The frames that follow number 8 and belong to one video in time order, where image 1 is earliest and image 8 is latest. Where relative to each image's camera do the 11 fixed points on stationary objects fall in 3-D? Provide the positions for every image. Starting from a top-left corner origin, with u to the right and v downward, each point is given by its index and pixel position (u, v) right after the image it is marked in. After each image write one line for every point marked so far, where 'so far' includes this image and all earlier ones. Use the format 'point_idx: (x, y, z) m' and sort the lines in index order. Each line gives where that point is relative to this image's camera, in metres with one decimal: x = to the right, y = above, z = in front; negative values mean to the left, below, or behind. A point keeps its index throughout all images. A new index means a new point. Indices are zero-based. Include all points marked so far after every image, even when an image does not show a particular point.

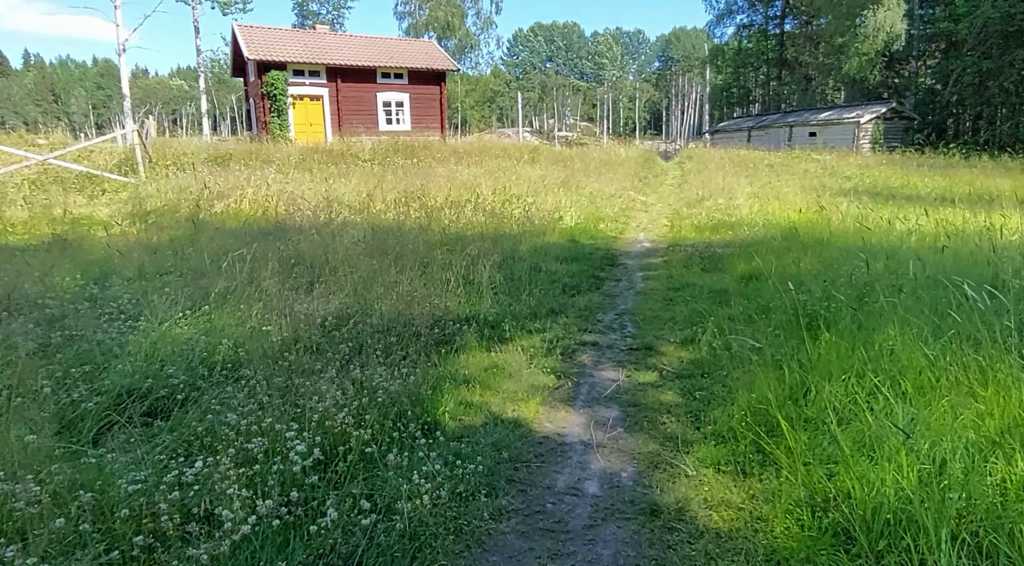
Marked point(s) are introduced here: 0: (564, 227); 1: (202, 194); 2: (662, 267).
0: (+0.7, +0.8, +10.2) m
1: (-5.0, +1.5, +11.6) m
2: (+1.7, +0.2, +7.9) m
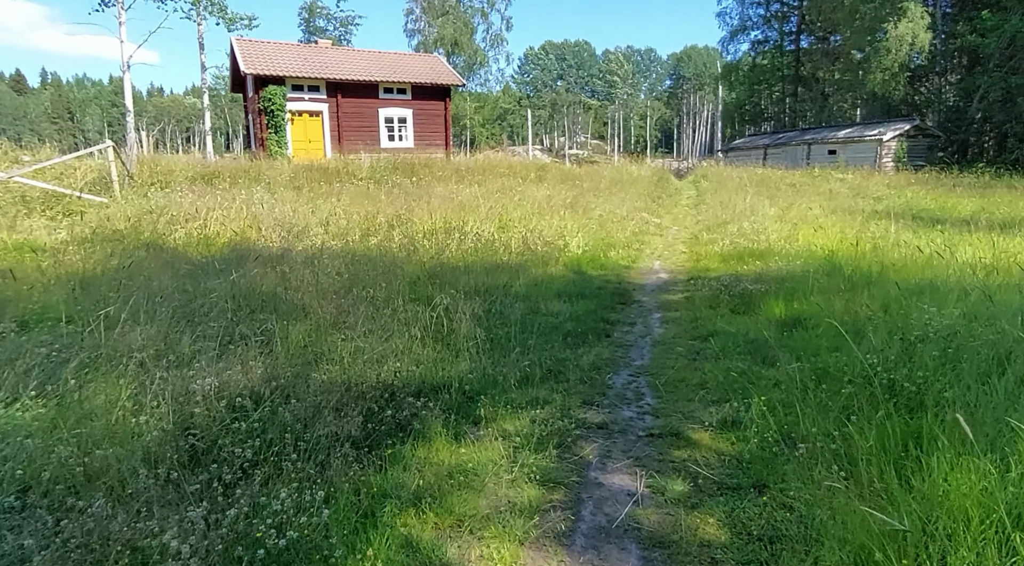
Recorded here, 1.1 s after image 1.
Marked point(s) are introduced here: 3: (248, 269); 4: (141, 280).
0: (+0.7, +0.3, +9.0) m
1: (-5.0, +1.0, +10.5) m
2: (+1.6, -0.2, +6.7) m
3: (-2.5, +0.1, +6.8) m
4: (-3.0, 0.0, +5.9) m
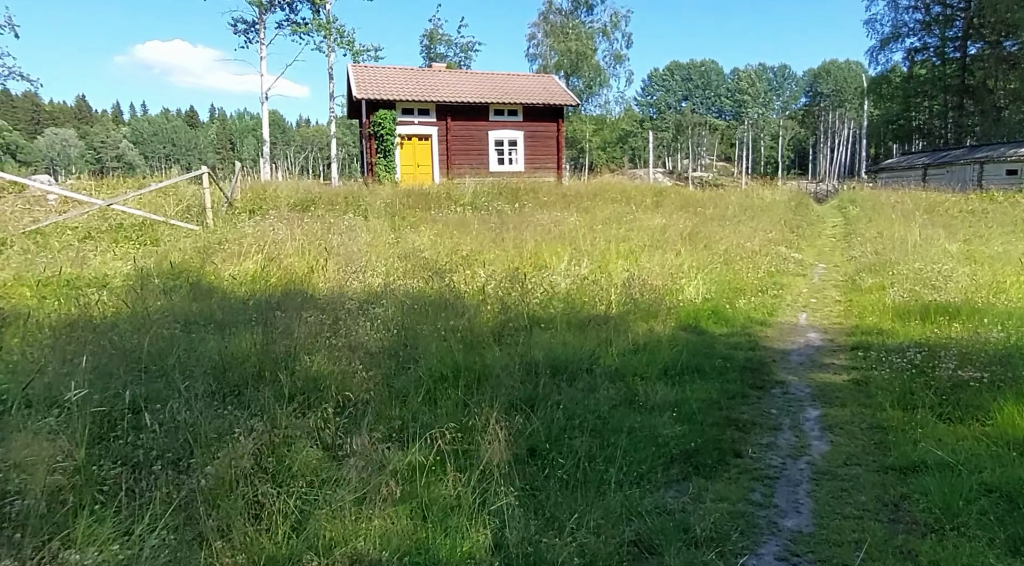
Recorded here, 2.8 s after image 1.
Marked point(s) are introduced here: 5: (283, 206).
0: (+1.7, -0.3, +7.0) m
1: (-3.7, +0.5, +9.5) m
2: (+2.2, -0.7, +4.5) m
3: (-1.9, -0.4, +5.4) m
4: (-2.5, -0.4, +4.5) m
5: (-5.2, +1.7, +16.2) m
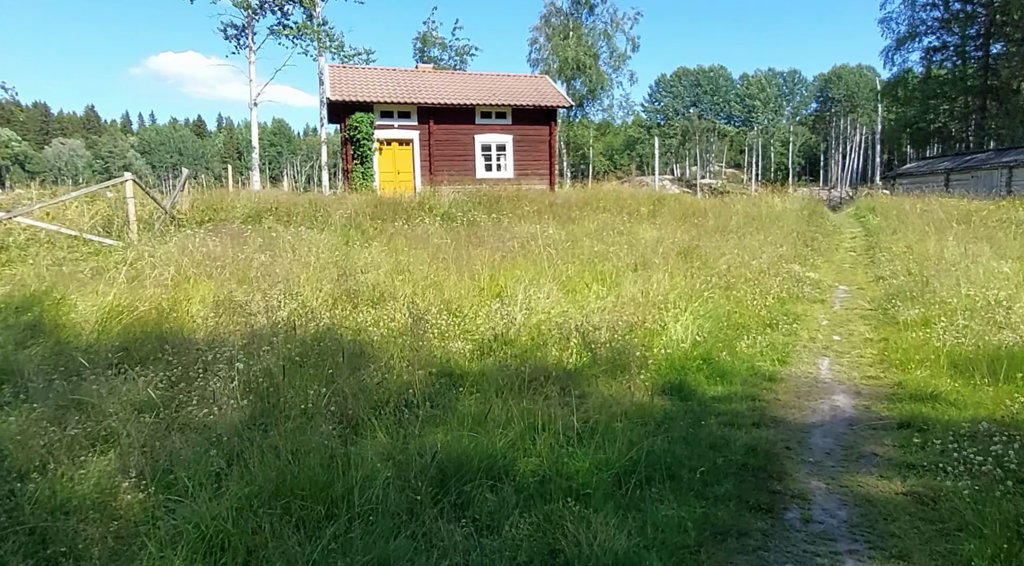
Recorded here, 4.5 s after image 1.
0: (+1.1, -0.6, +5.2) m
1: (-4.2, +0.1, +7.8) m
2: (+1.6, -1.0, +2.8) m
3: (-2.5, -0.7, +3.6) m
4: (-3.1, -0.7, +2.8) m
5: (-5.7, +1.3, +14.5) m
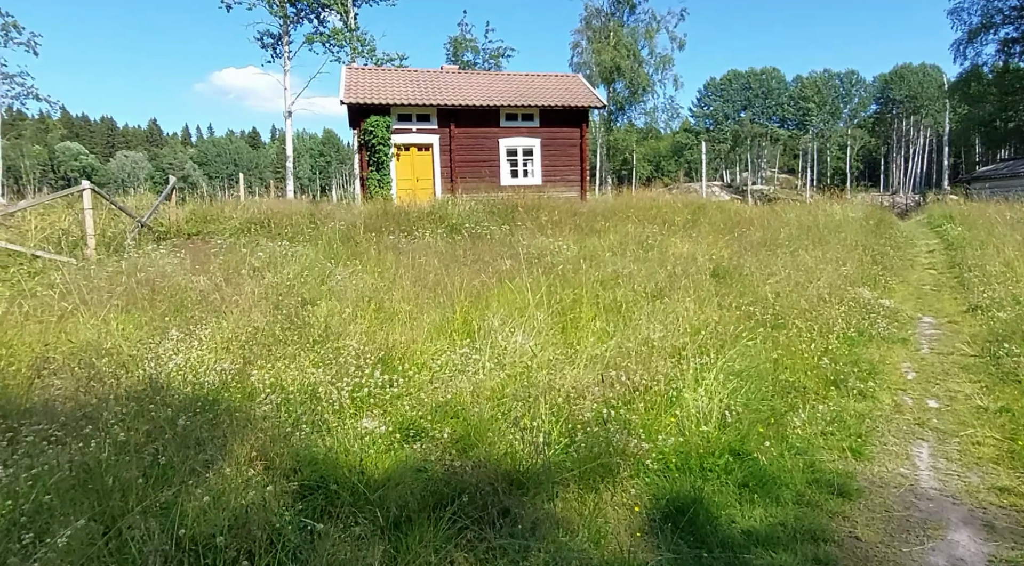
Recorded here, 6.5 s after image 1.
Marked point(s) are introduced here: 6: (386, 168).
0: (+0.8, -0.8, +3.4) m
1: (-4.4, -0.2, +6.3) m
2: (+1.1, -1.2, +0.9) m
3: (-2.9, -0.9, +2.1) m
4: (-3.6, -0.9, +1.3) m
5: (-5.4, +1.0, +13.2) m
6: (-3.5, +3.2, +19.6) m
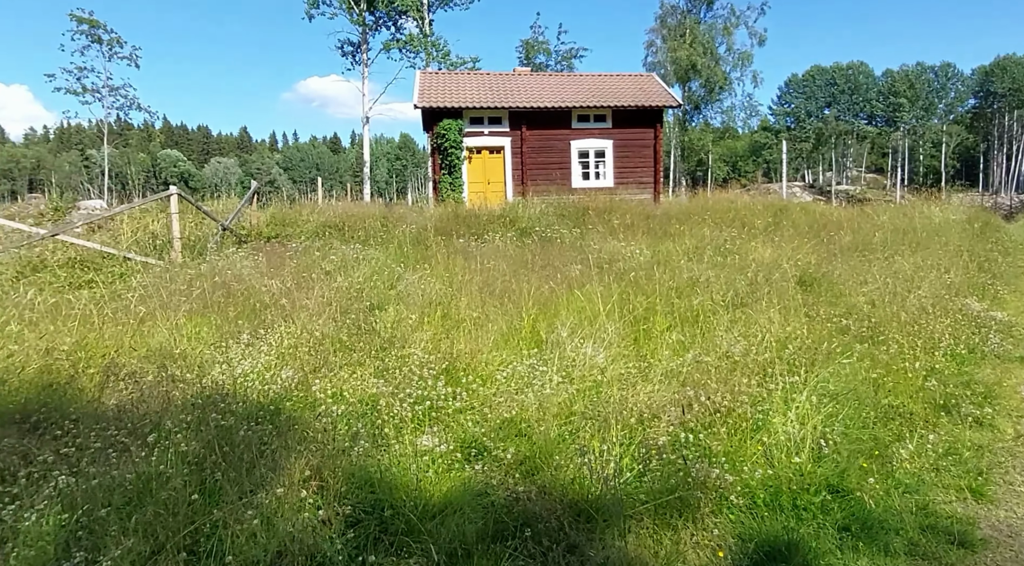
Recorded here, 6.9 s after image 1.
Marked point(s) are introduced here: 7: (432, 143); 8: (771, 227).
0: (+1.1, -0.9, +3.1) m
1: (-3.8, -0.2, +6.5) m
2: (+1.1, -1.3, +0.5) m
3: (-2.7, -0.9, +2.1) m
4: (-3.5, -0.9, +1.4) m
5: (-4.1, +0.9, +13.4) m
6: (-1.6, +3.1, +19.6) m
7: (-2.2, +3.9, +19.6) m
8: (+4.4, +1.0, +12.2) m
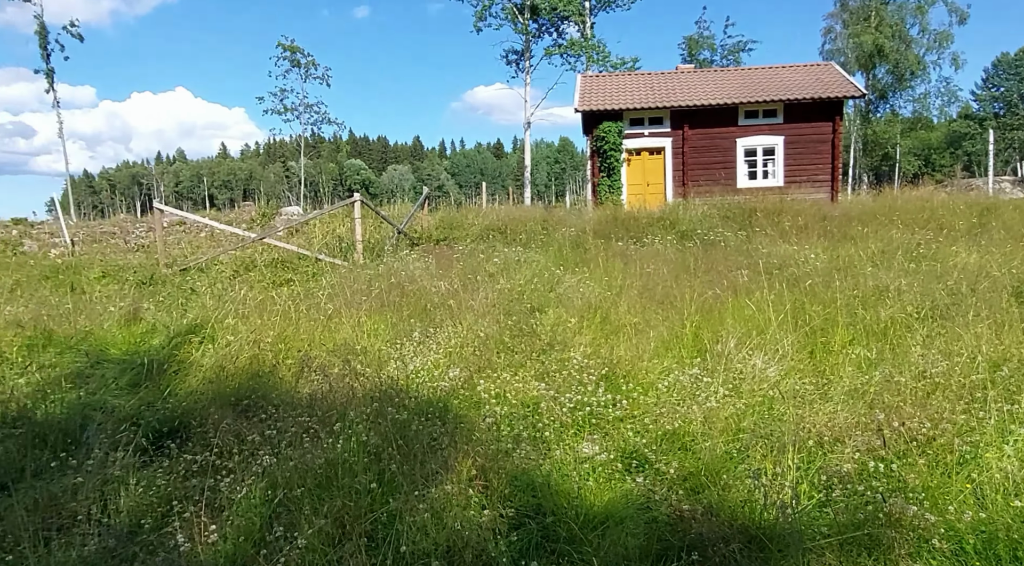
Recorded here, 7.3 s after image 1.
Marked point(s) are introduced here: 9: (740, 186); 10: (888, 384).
0: (+1.8, -1.0, +2.7) m
1: (-2.2, -0.2, +7.1) m
2: (+1.2, -1.3, +0.2) m
3: (-2.2, -0.9, +2.6) m
4: (-3.1, -0.9, +2.1) m
5: (-0.9, +0.9, +13.9) m
6: (+2.9, +3.0, +19.4) m
7: (+2.3, +3.8, +19.5) m
8: (+7.1, +0.8, +10.8) m
9: (+6.4, +2.7, +19.5) m
10: (+2.2, -0.6, +4.0) m
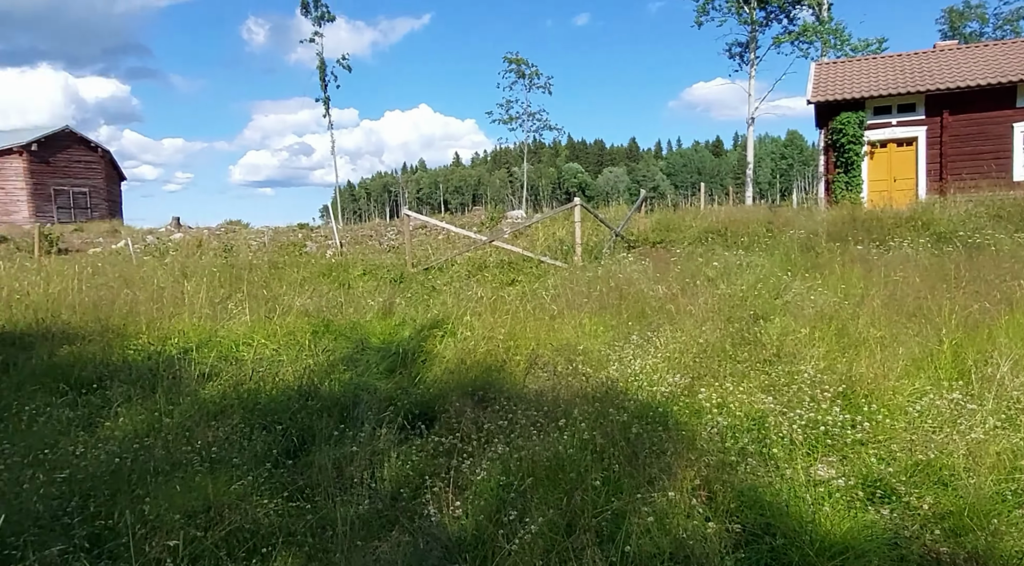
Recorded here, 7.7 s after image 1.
0: (+2.5, -1.0, +2.1) m
1: (+0.1, -0.2, +7.5) m
2: (+1.2, -1.4, -0.1) m
3: (-1.3, -0.9, +3.2) m
4: (-2.4, -0.8, +3.0) m
5: (+3.3, +0.8, +13.6) m
6: (+8.7, +2.8, +17.6) m
7: (+8.1, +3.6, +18.0) m
8: (+10.1, +0.6, +8.3) m
9: (+12.1, +2.4, +16.8) m
10: (+3.3, -0.7, +3.2) m
